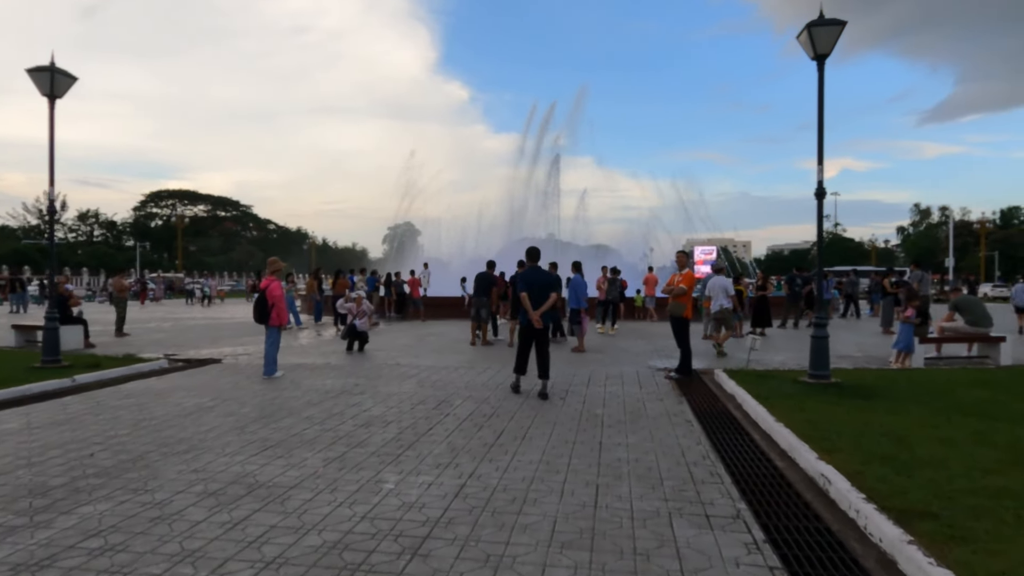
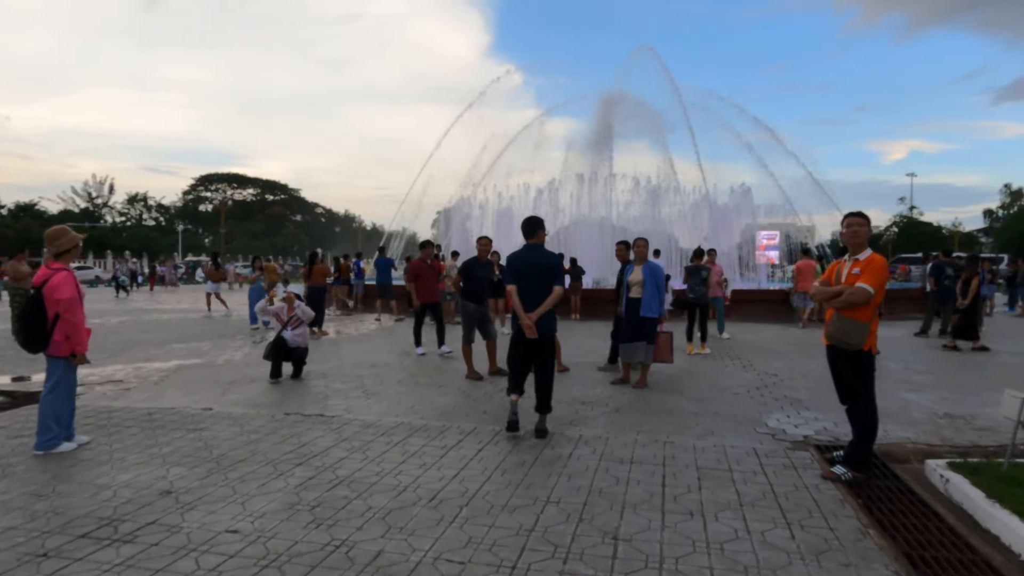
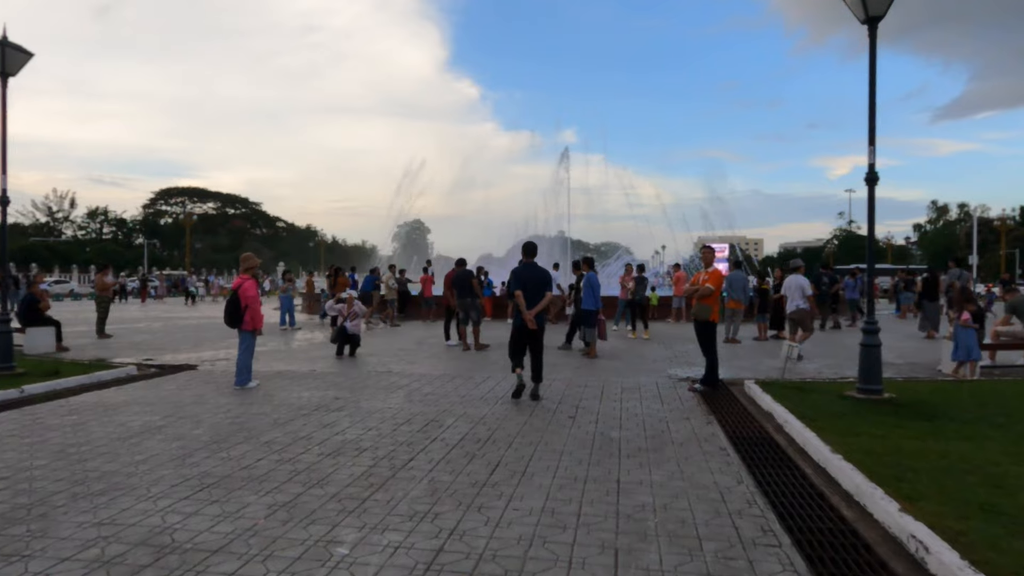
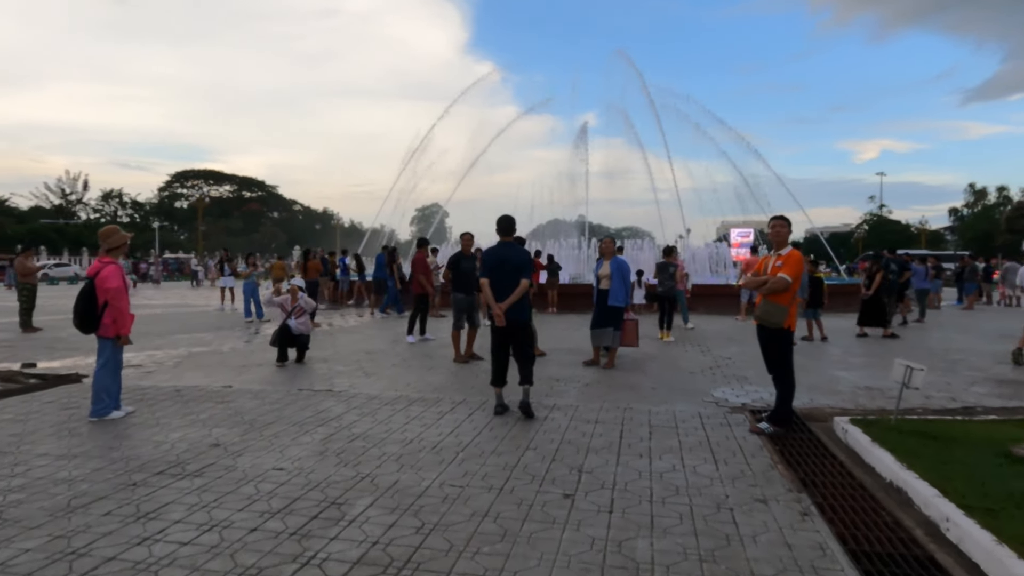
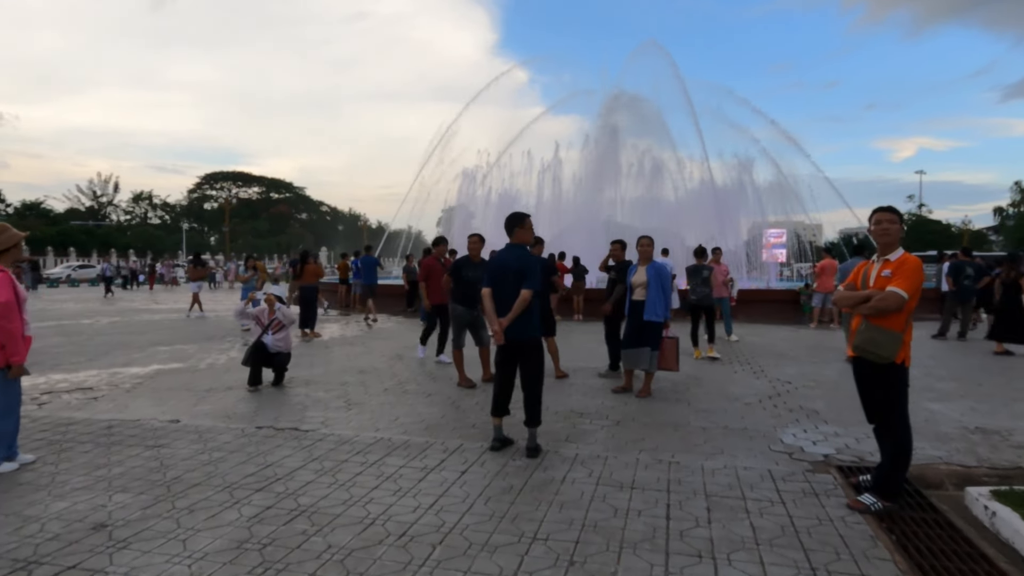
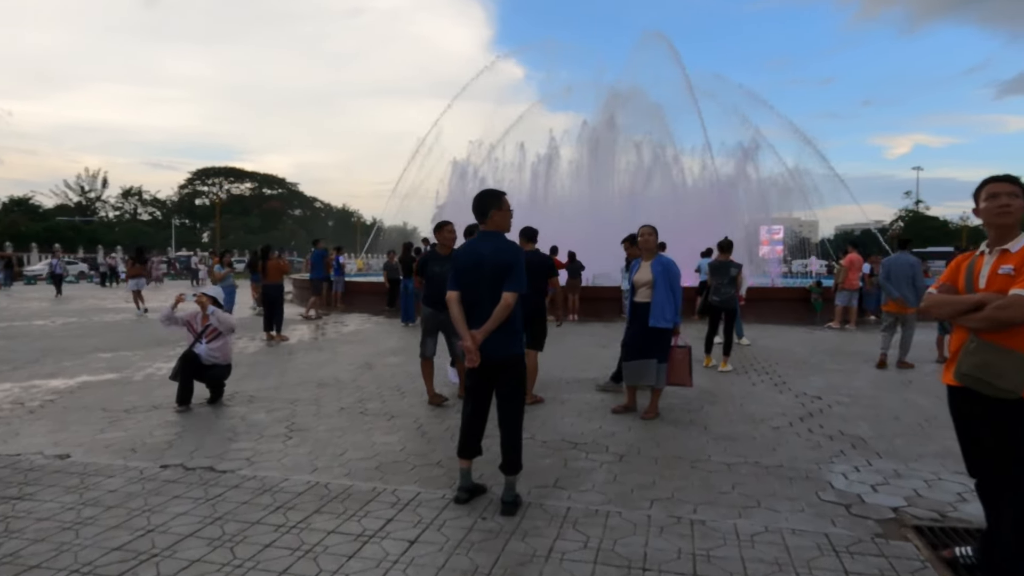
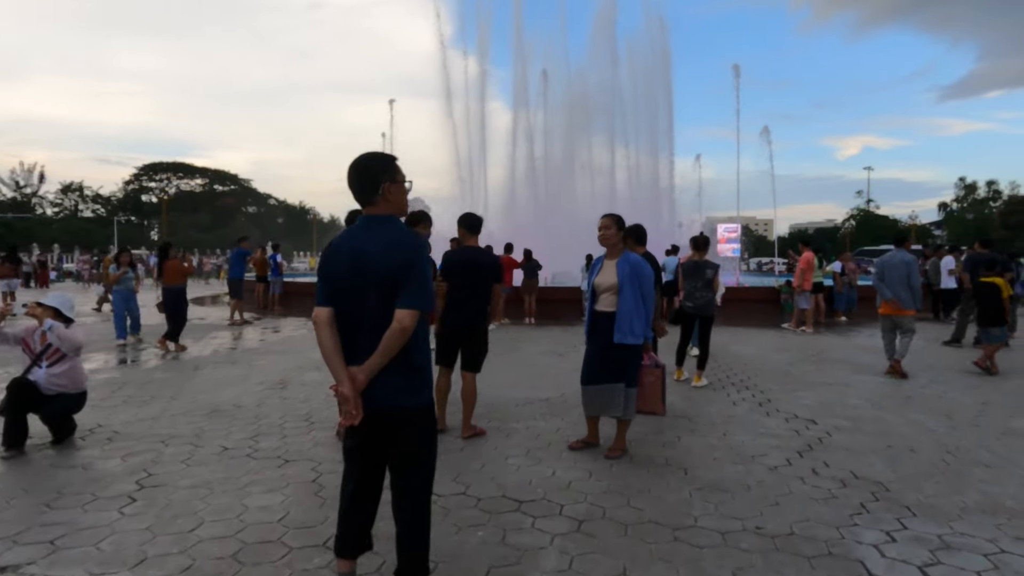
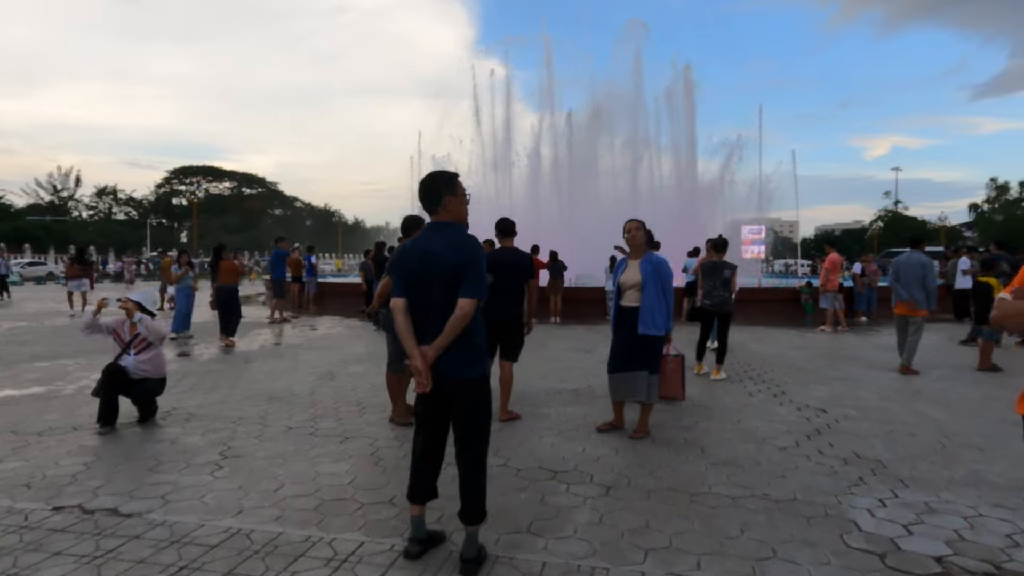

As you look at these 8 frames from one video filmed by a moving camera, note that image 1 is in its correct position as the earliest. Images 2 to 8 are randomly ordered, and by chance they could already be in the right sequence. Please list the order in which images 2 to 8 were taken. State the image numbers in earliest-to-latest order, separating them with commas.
3, 4, 2, 5, 6, 8, 7
